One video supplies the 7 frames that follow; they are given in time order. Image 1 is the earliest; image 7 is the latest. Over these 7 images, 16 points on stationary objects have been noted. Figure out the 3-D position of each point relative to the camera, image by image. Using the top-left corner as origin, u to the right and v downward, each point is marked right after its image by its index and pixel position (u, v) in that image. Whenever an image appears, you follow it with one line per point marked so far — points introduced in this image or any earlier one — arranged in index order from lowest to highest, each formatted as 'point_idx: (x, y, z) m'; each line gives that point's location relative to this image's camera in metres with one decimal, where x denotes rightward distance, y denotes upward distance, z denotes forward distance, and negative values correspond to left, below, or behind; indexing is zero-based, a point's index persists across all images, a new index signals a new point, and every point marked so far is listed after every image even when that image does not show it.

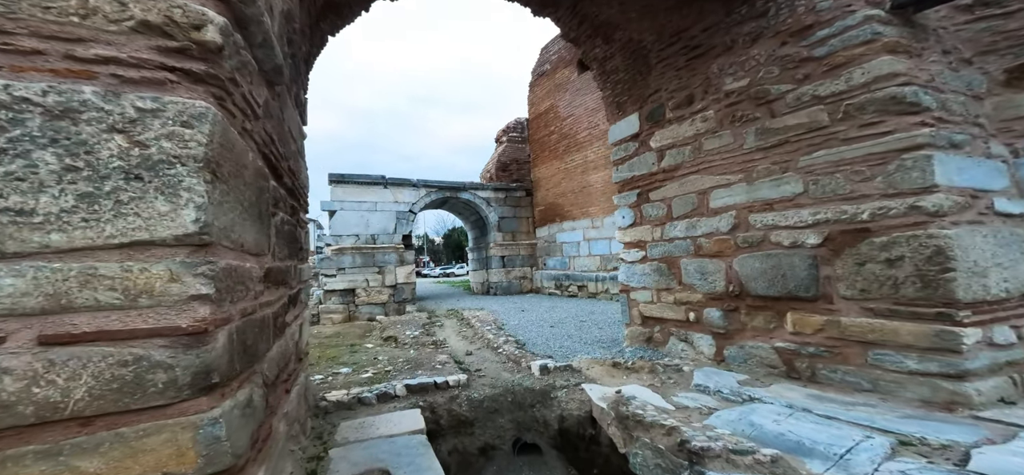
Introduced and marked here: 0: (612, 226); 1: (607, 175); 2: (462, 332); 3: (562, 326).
0: (+2.5, +0.3, +8.6) m
1: (+2.4, +1.6, +8.9) m
2: (-0.9, -1.7, +6.4) m
3: (+0.8, -1.5, +5.8) m
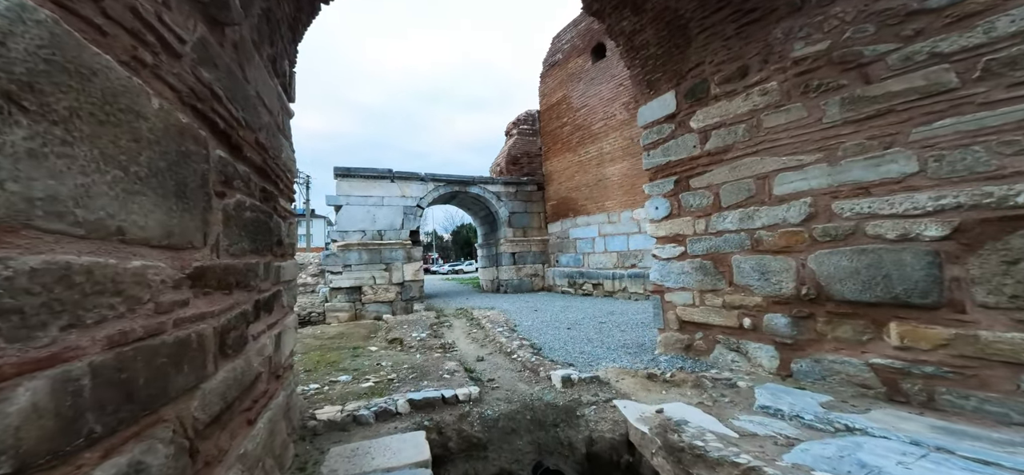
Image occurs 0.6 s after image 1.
0: (+2.7, +0.4, +8.2) m
1: (+2.7, +1.7, +8.4) m
2: (-0.7, -1.7, +6.0) m
3: (+1.0, -1.4, +5.4) m
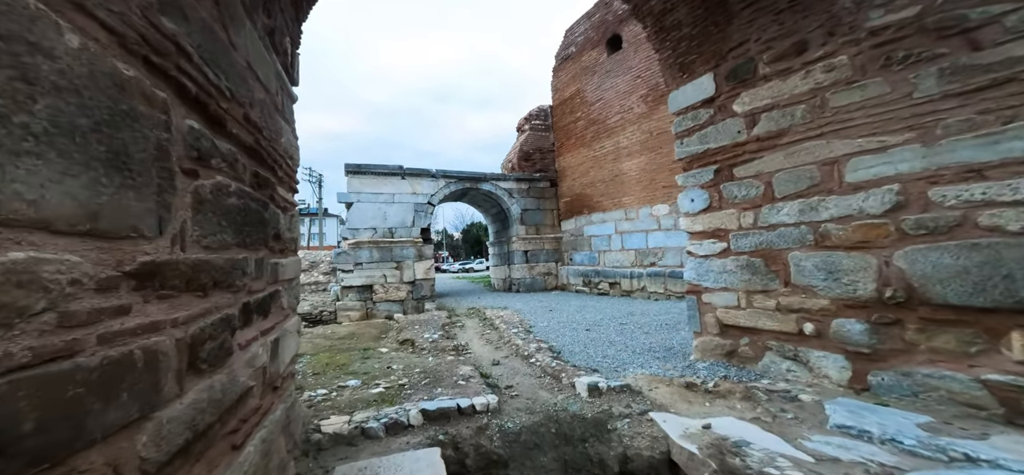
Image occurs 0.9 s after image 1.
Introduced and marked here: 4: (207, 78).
0: (+3.0, +0.4, +7.8) m
1: (+3.0, +1.7, +8.1) m
2: (-0.5, -1.6, +5.8) m
3: (+1.3, -1.3, +5.1) m
4: (-0.9, +0.5, +1.0) m
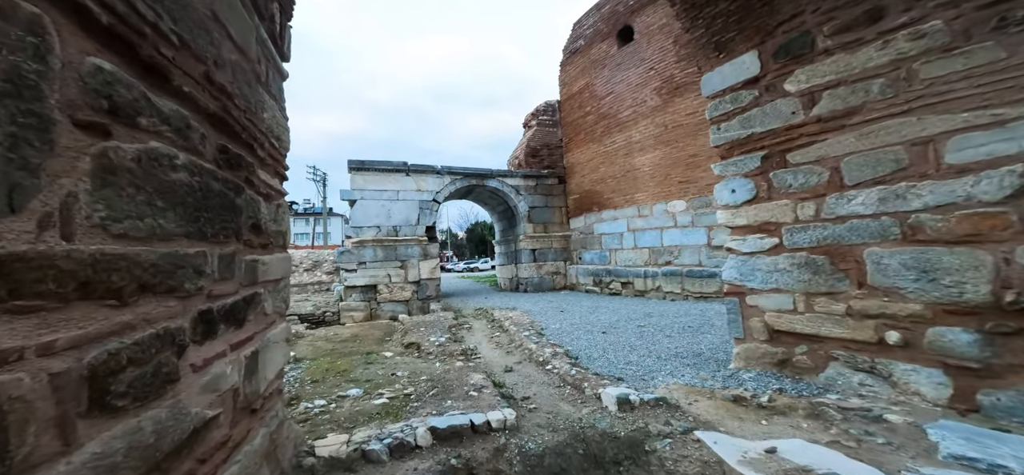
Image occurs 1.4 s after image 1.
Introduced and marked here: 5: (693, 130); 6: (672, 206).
0: (+3.2, +0.5, +7.5) m
1: (+3.2, +1.8, +7.8) m
2: (-0.3, -1.6, +5.5) m
3: (+1.4, -1.3, +4.8) m
4: (-0.8, +0.5, +0.8) m
5: (+3.7, +2.2, +7.1) m
6: (+3.3, +0.7, +7.3) m
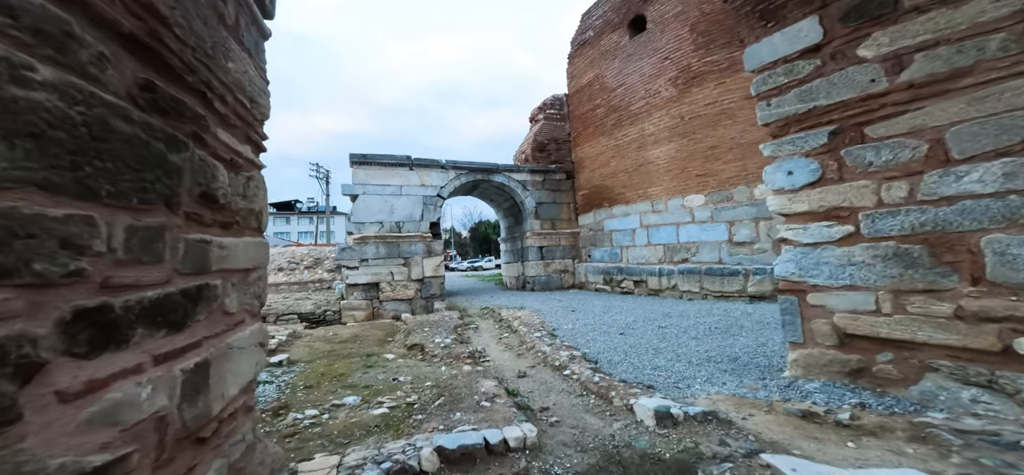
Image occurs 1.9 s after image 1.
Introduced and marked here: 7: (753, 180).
0: (+3.4, +0.6, +7.1) m
1: (+3.4, +1.9, +7.4) m
2: (-0.1, -1.5, +5.1) m
3: (+1.6, -1.2, +4.4) m
4: (-0.7, +0.6, +0.4) m
5: (+3.8, +2.2, +6.7) m
6: (+3.5, +0.7, +6.9) m
7: (+4.1, +1.0, +6.0) m
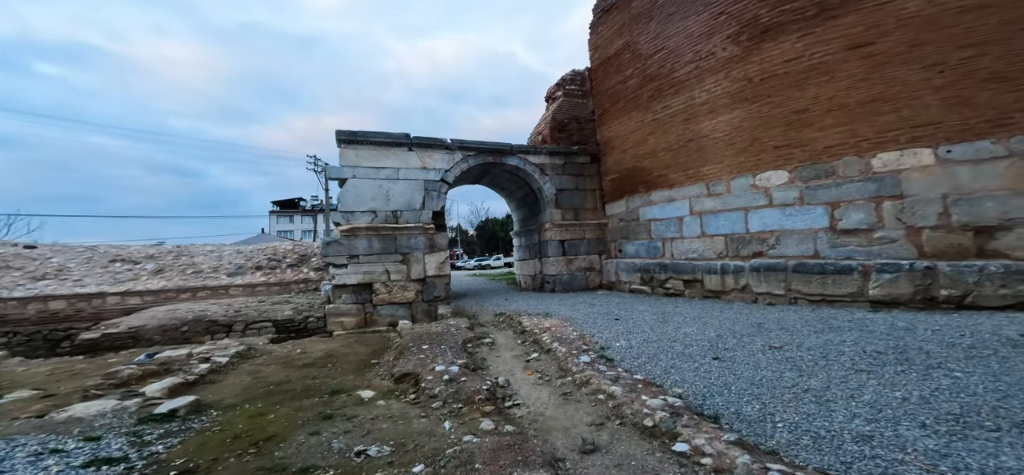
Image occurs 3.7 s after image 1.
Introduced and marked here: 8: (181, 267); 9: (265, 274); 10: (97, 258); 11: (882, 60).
0: (+3.8, +0.7, +5.6) m
1: (+3.8, +2.0, +5.9) m
2: (+0.2, -1.3, +3.7) m
3: (+1.9, -1.0, +2.9) m
4: (-0.4, +0.8, -1.0) m
5: (+4.2, +2.4, +5.2) m
6: (+3.9, +0.9, +5.4) m
7: (+4.5, +1.2, +4.5) m
8: (-7.5, -0.7, +7.9) m
9: (-5.8, -0.9, +8.2) m
10: (-9.3, -0.5, +7.8) m
11: (+4.7, +2.3, +4.5) m
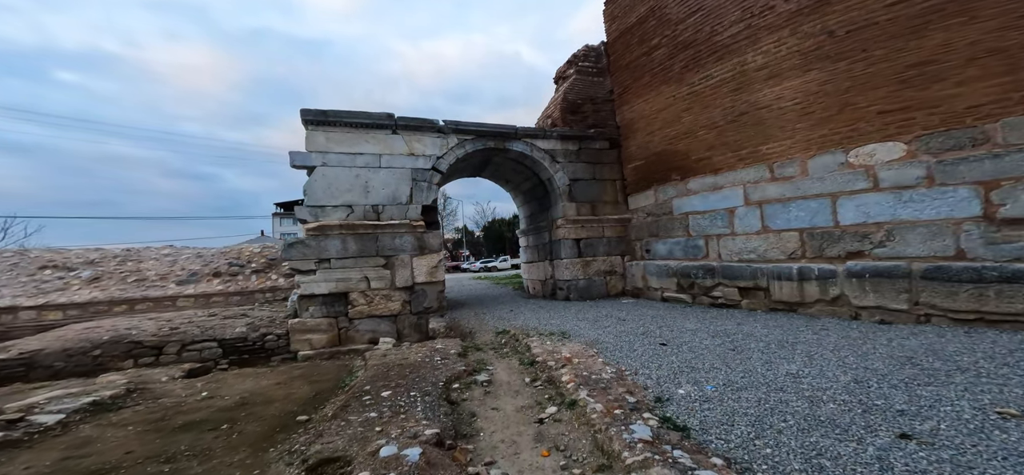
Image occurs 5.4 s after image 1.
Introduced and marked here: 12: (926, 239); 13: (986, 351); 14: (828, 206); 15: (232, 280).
0: (+3.8, +0.8, +4.1) m
1: (+3.8, +2.1, +4.4) m
2: (+0.2, -1.2, +2.3) m
3: (+1.9, -0.9, +1.5) m
4: (-0.5, +0.9, -2.4) m
5: (+4.2, +2.5, +3.8) m
6: (+3.9, +1.0, +4.0) m
7: (+4.5, +1.3, +3.0) m
8: (-7.4, -0.7, +6.7) m
9: (-5.6, -0.9, +6.9) m
10: (-9.2, -0.5, +6.6) m
11: (+4.7, +2.4, +3.0) m
12: (+4.1, 0.0, +3.5) m
13: (+3.4, -0.8, +2.5) m
14: (+3.8, +0.4, +4.2) m
15: (-5.5, -0.9, +6.9) m
